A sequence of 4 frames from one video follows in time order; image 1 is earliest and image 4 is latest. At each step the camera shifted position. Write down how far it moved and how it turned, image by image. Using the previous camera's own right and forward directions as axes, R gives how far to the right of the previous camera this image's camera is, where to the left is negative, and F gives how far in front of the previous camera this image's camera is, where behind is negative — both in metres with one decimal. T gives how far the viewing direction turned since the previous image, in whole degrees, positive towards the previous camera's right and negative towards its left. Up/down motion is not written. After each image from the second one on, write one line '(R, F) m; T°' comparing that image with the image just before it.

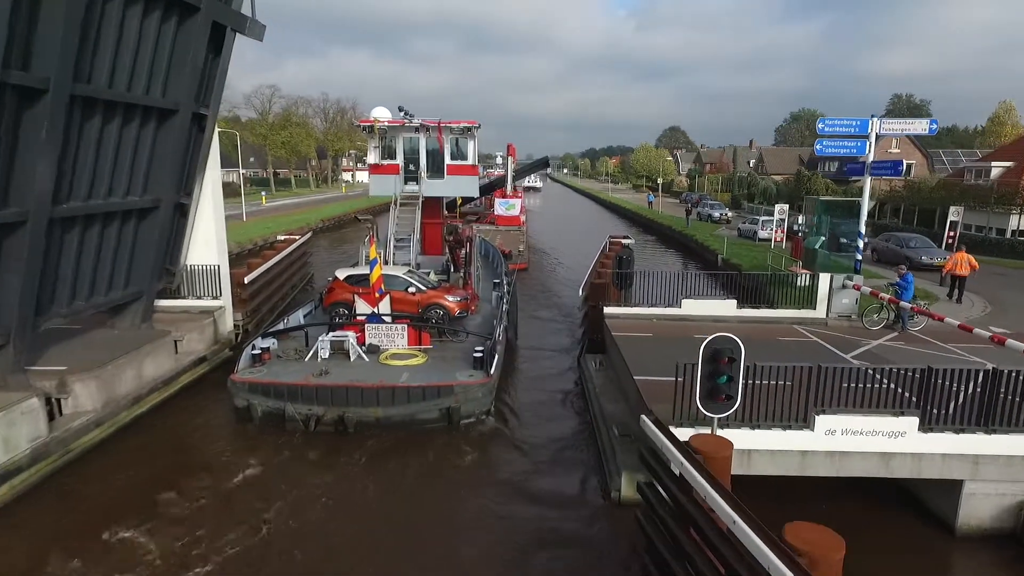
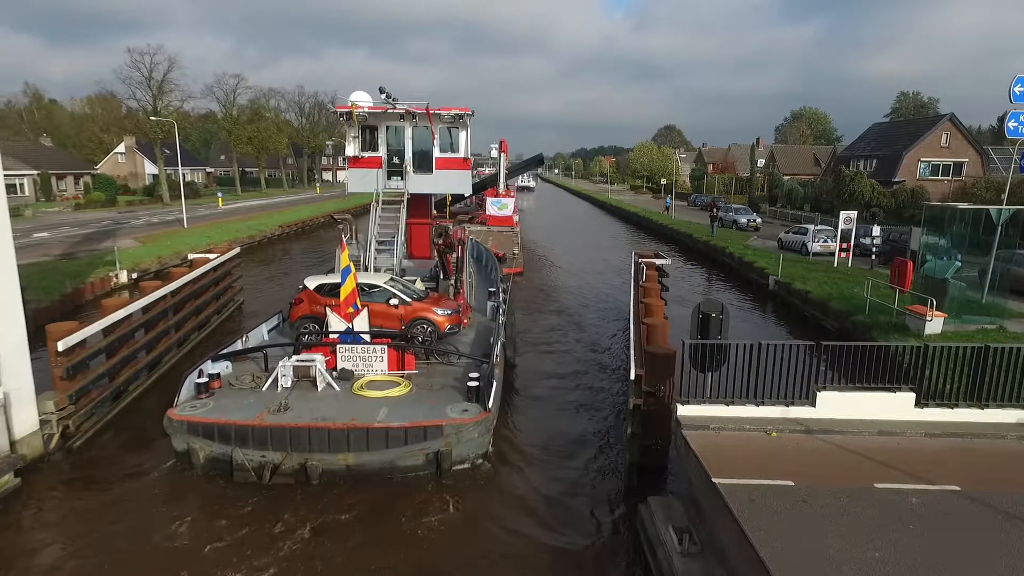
(-0.1, +5.1) m; +1°
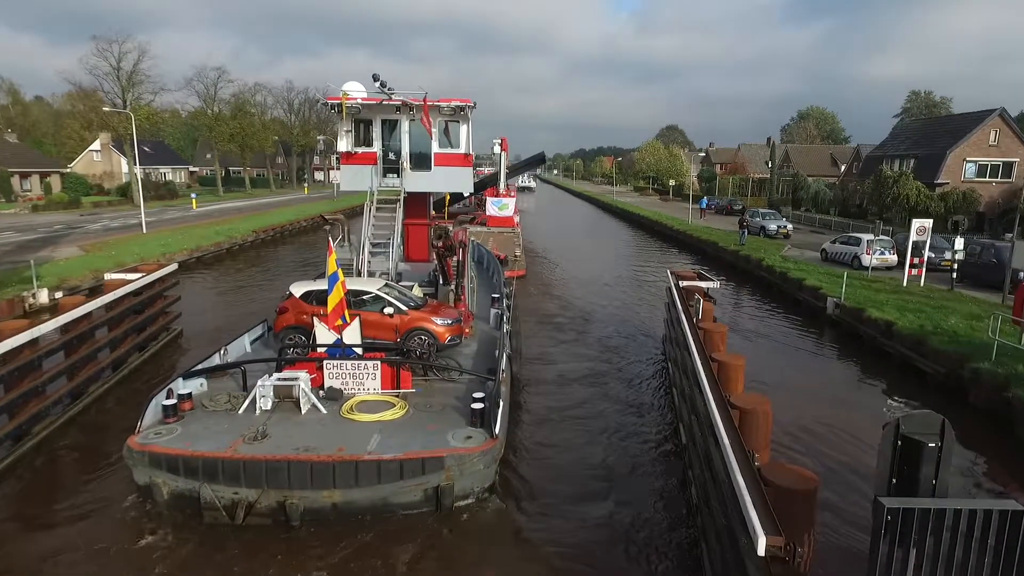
(-0.2, +3.2) m; 0°
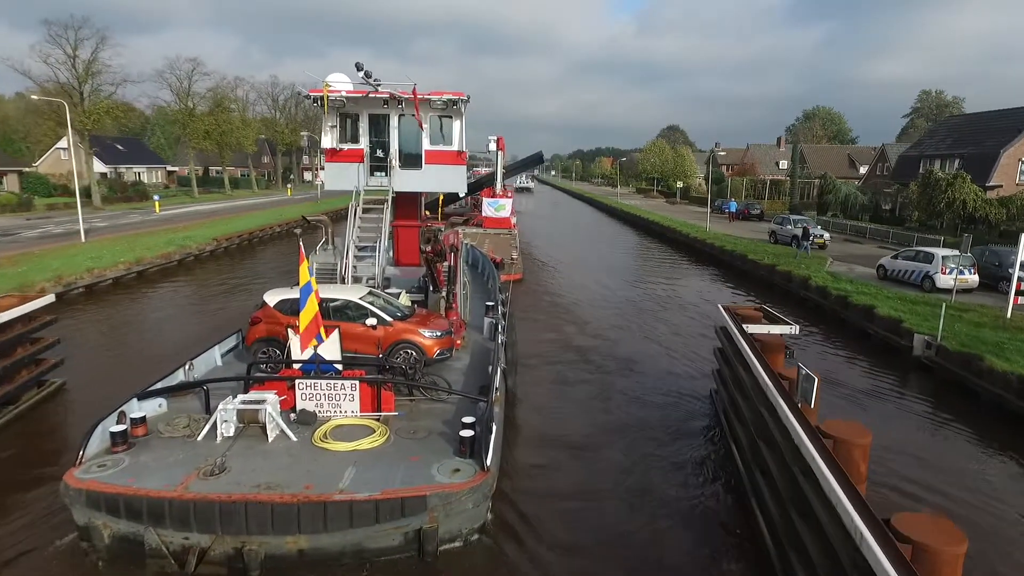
(0.0, +3.4) m; 0°
